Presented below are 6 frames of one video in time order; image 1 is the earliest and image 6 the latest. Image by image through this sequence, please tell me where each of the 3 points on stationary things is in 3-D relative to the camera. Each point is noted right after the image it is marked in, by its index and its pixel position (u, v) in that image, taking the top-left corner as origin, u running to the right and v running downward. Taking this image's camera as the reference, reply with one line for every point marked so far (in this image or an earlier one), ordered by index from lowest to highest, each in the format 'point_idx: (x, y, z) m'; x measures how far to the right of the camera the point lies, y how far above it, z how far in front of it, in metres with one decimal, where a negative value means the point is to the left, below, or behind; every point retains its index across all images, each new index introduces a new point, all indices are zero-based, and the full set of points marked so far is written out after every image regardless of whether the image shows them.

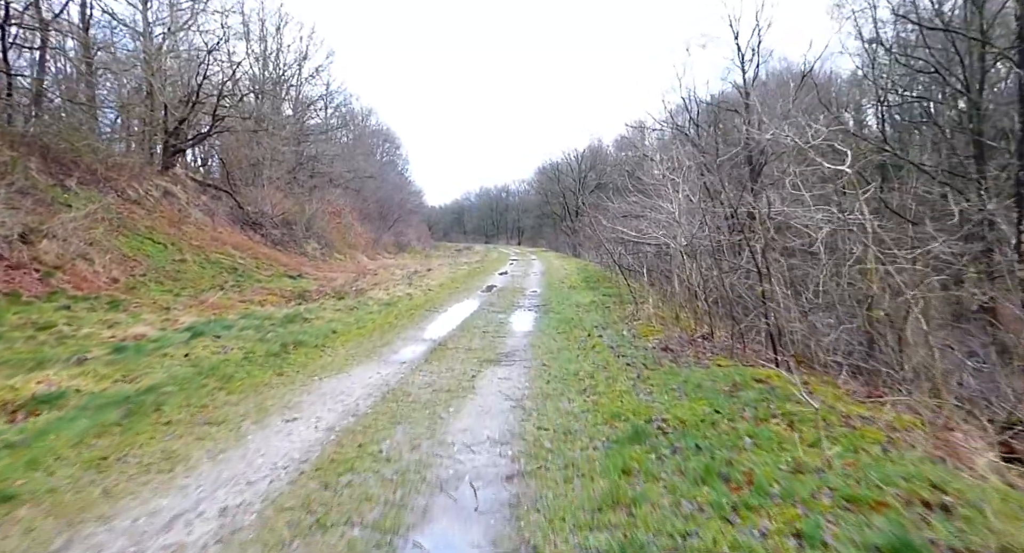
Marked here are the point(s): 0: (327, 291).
0: (-6.7, -0.6, +17.9) m
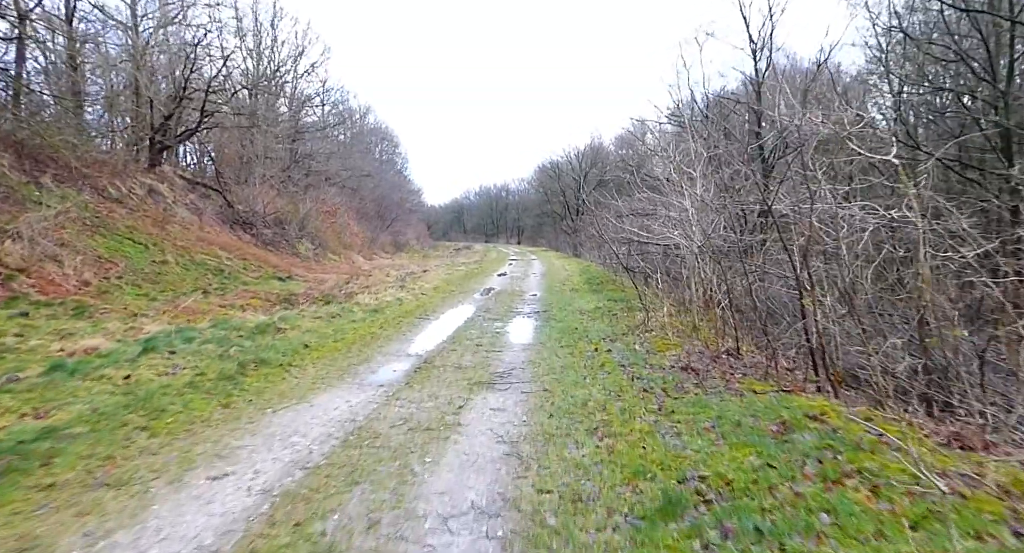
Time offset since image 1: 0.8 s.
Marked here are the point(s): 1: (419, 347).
0: (-6.7, -0.6, +17.0) m
1: (-1.3, -1.1, +7.5) m
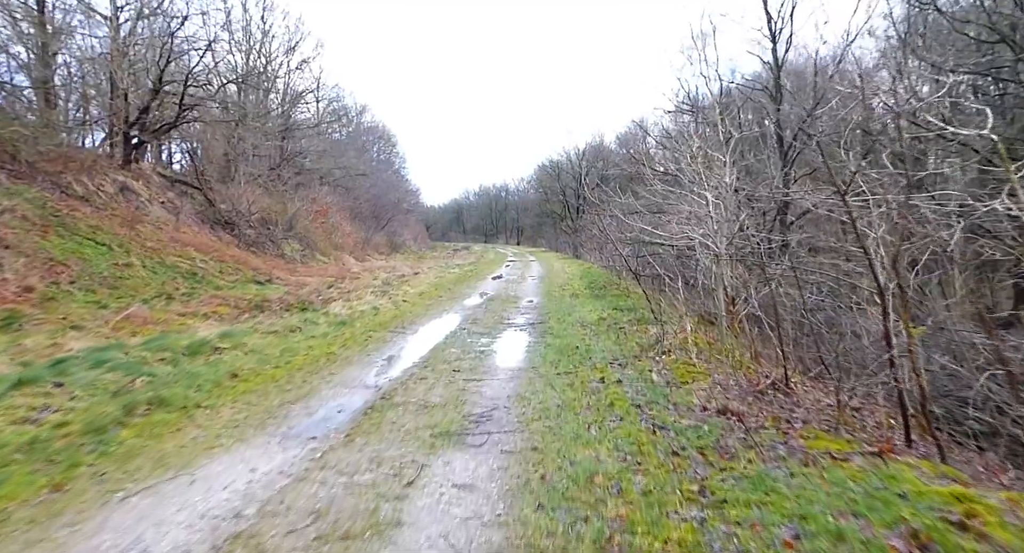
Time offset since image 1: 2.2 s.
0: (-6.9, -0.8, +15.5) m
1: (-1.5, -1.2, +6.1) m
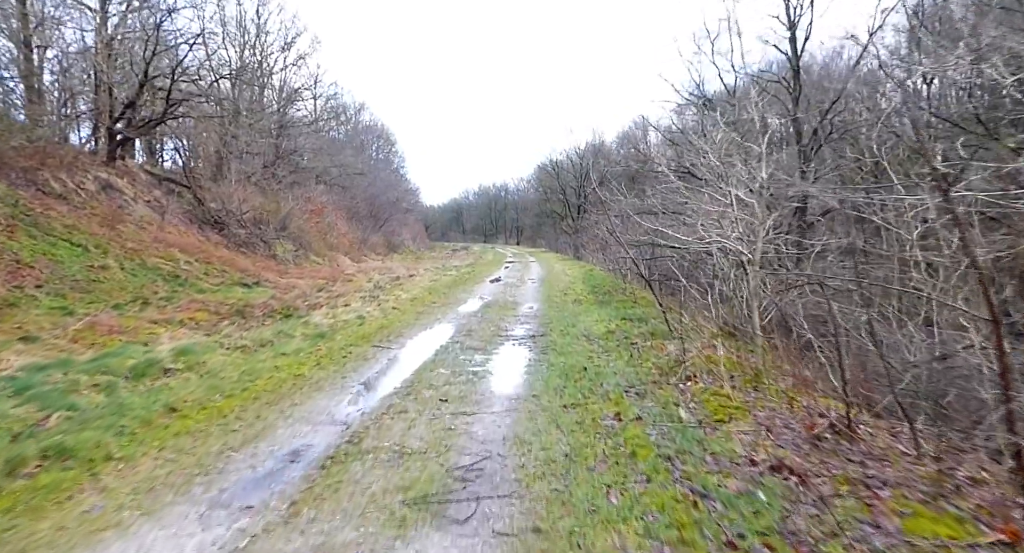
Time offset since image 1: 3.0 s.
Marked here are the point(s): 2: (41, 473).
0: (-7.0, -0.9, +14.5) m
1: (-1.5, -1.3, +5.1) m
2: (-3.2, -1.3, +3.3) m
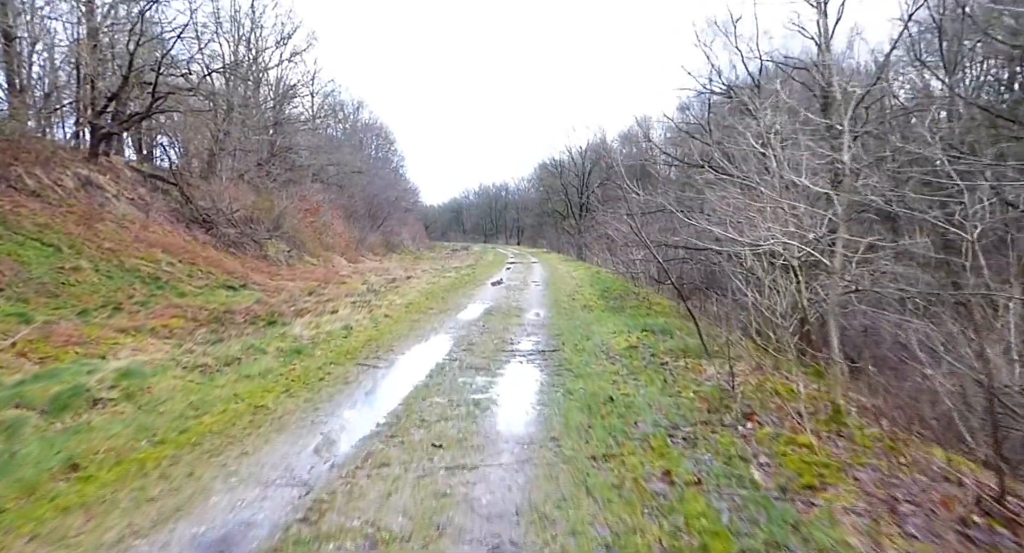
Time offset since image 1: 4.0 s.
0: (-6.9, -0.9, +13.4) m
1: (-1.4, -1.4, +4.0) m
2: (-3.1, -1.4, +2.2) m
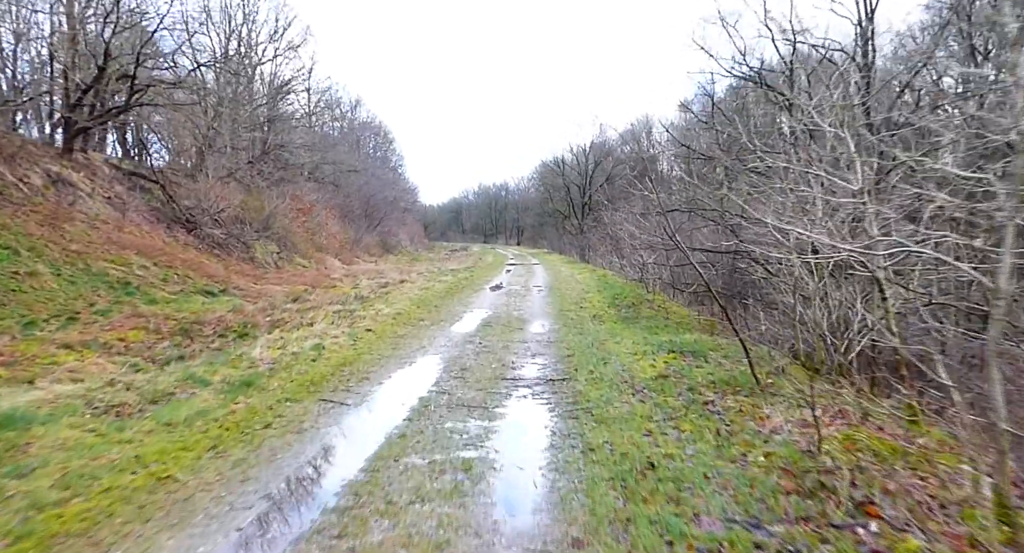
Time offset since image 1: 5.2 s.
0: (-6.8, -1.1, +12.1) m
1: (-1.4, -1.5, +2.6) m
2: (-3.0, -1.5, +0.9) m
